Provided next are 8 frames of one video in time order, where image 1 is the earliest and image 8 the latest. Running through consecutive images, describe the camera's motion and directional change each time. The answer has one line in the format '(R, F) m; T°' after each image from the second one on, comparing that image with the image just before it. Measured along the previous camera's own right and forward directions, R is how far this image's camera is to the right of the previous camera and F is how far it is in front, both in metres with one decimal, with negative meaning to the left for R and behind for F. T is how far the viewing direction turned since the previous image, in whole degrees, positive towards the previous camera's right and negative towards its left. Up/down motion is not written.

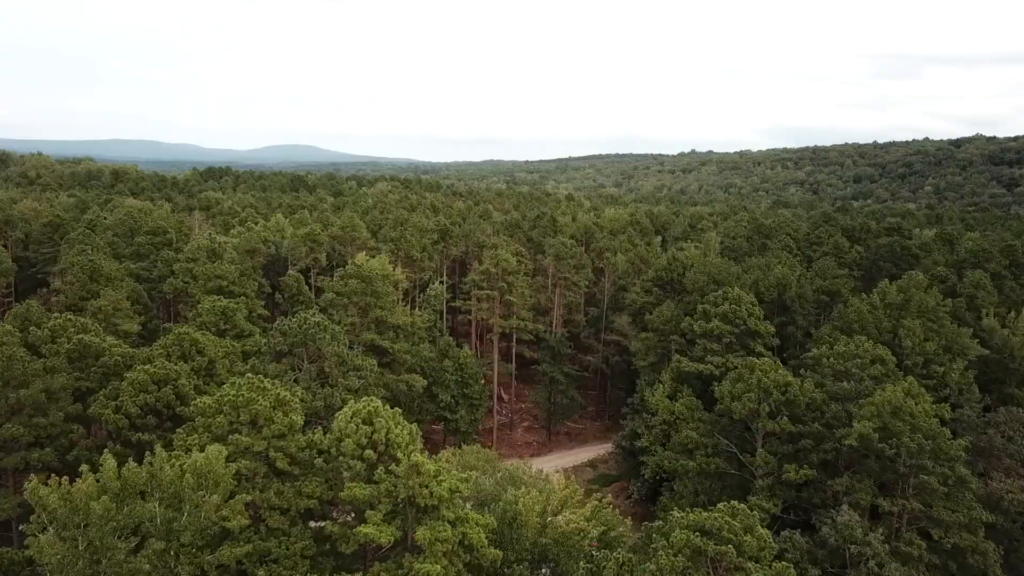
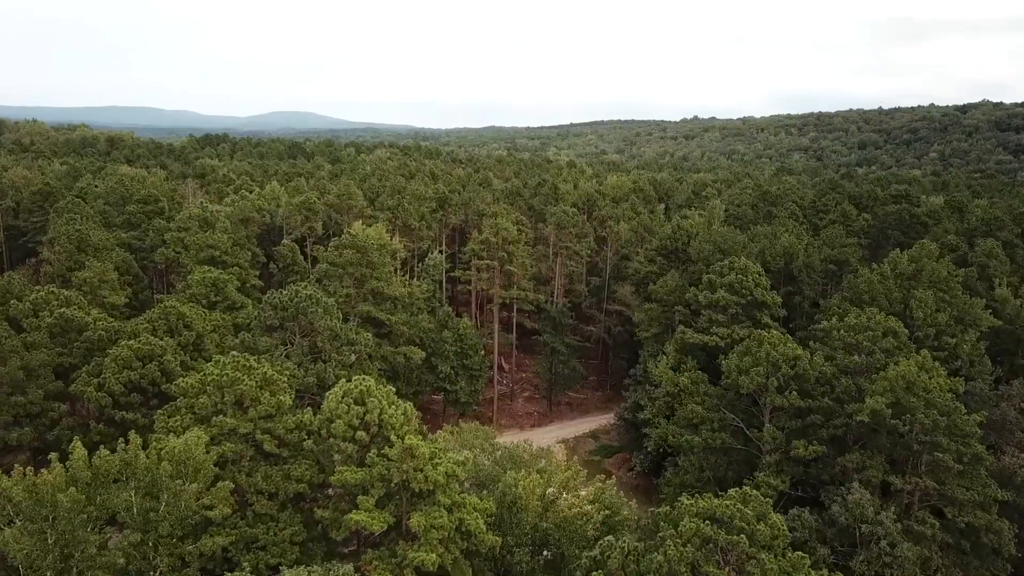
(0.0, +1.2) m; 0°
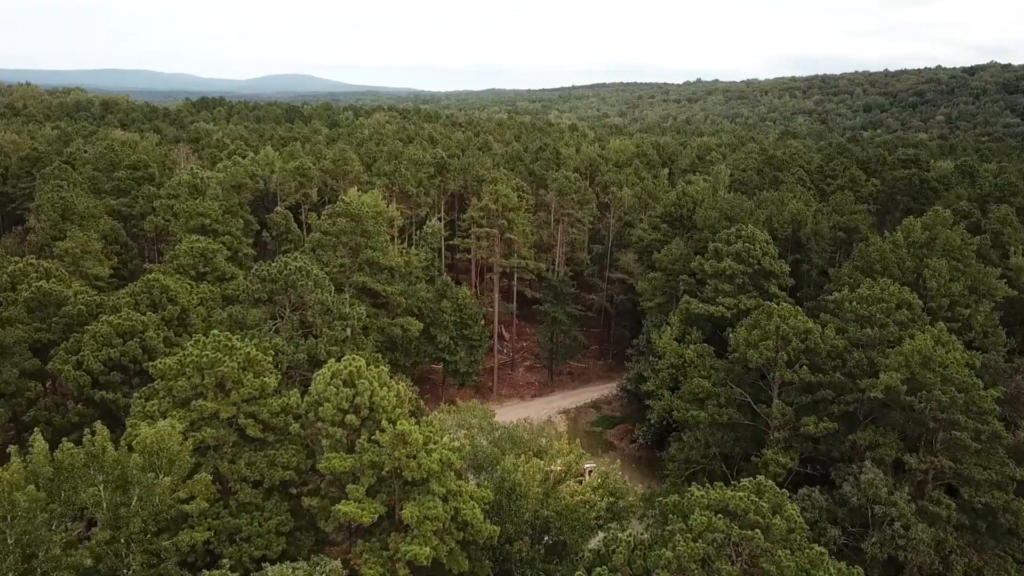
(+0.1, +1.3) m; 0°
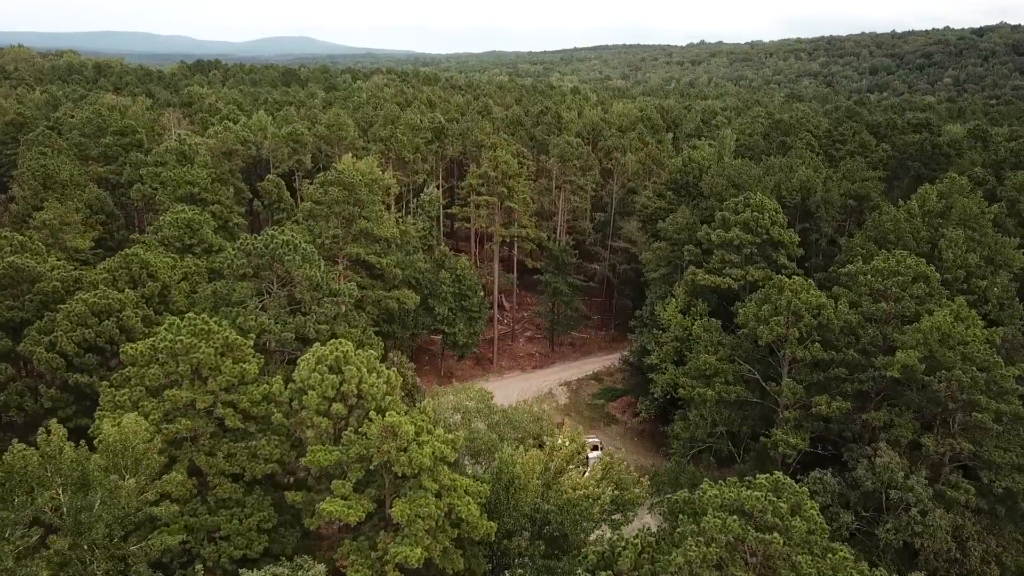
(+0.1, +1.4) m; 0°
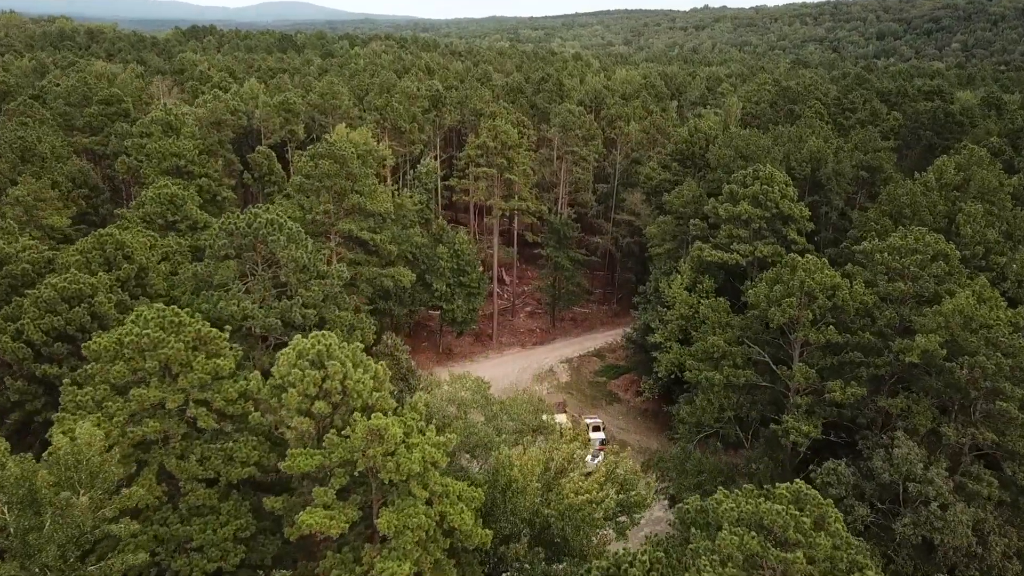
(+0.1, +1.4) m; 0°
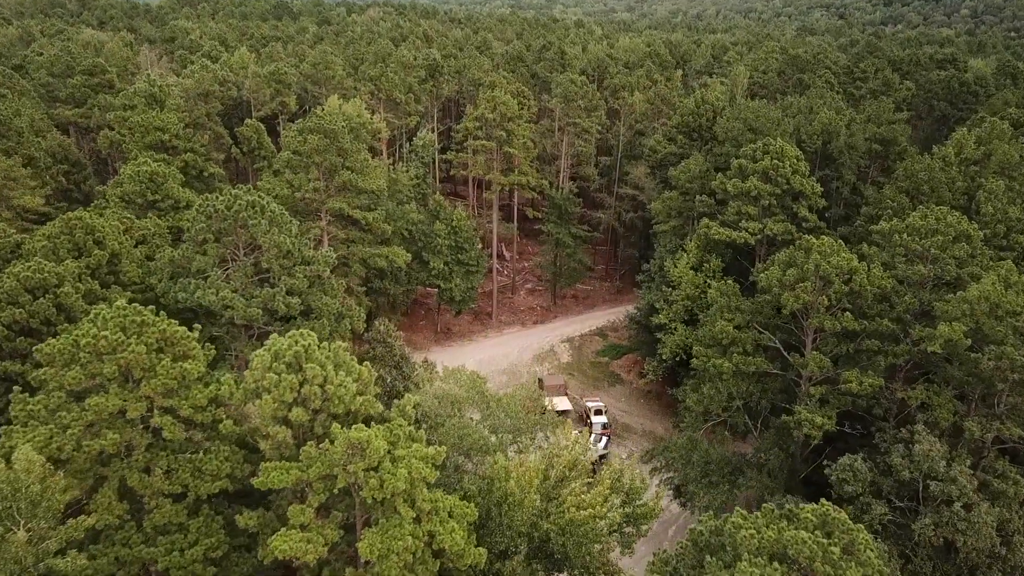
(+0.1, +1.5) m; 0°
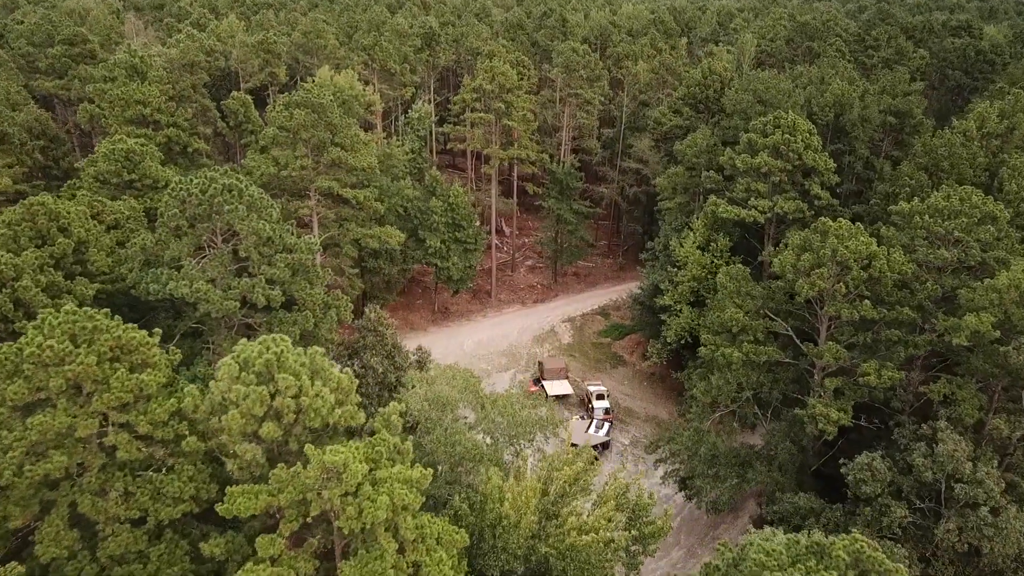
(+0.1, +1.5) m; 0°
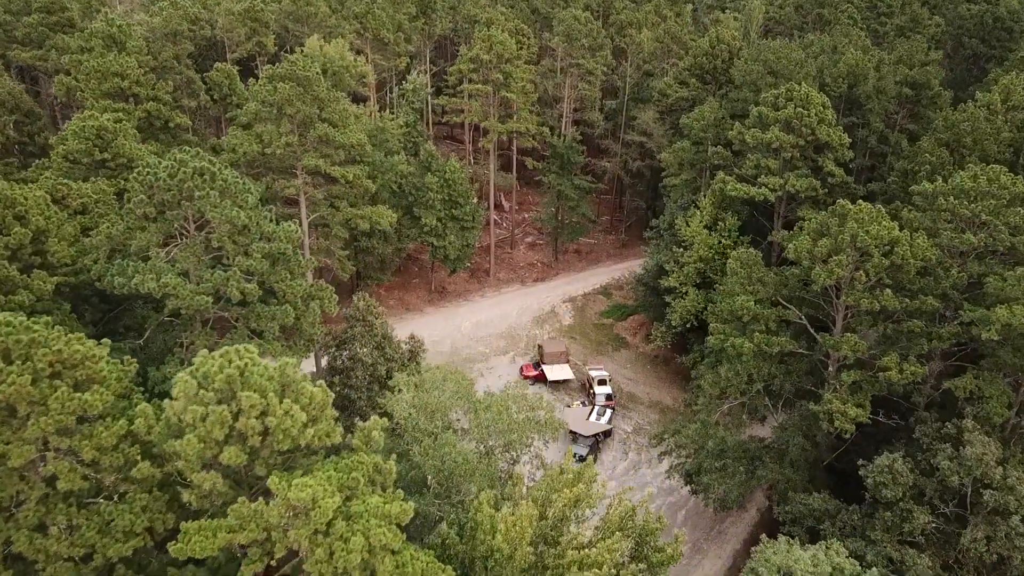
(+0.1, +1.6) m; 0°
